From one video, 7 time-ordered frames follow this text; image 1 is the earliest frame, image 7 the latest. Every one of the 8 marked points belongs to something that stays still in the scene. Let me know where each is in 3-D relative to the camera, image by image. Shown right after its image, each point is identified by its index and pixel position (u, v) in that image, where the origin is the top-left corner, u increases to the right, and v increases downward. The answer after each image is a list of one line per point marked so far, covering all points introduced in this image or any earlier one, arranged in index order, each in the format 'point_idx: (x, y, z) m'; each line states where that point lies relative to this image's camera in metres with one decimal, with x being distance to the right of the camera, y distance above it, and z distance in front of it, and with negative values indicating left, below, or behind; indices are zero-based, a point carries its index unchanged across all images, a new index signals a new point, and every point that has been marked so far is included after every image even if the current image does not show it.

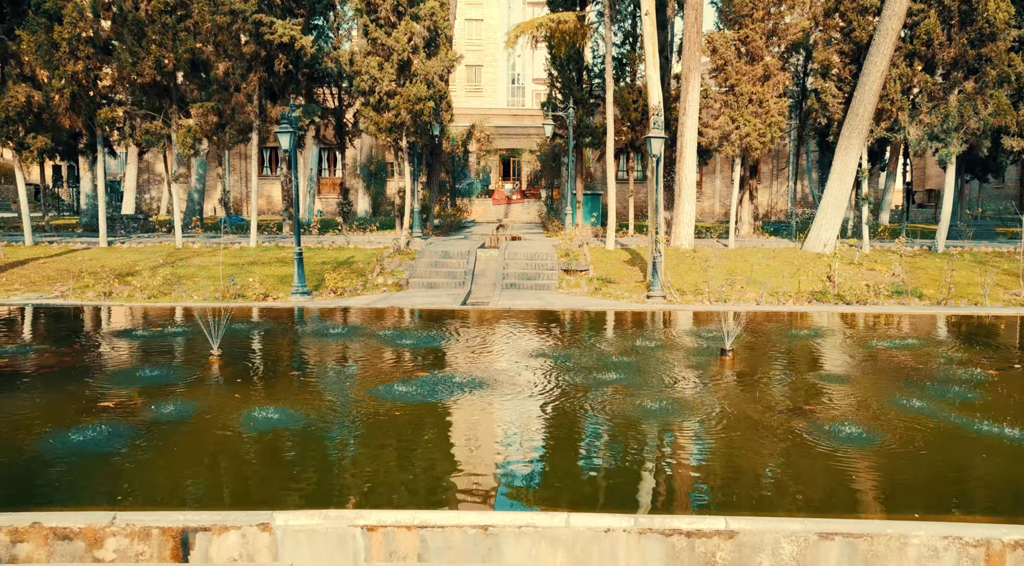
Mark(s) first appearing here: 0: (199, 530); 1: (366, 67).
0: (-1.7, -1.3, +4.3) m
1: (-3.4, +5.1, +19.1) m
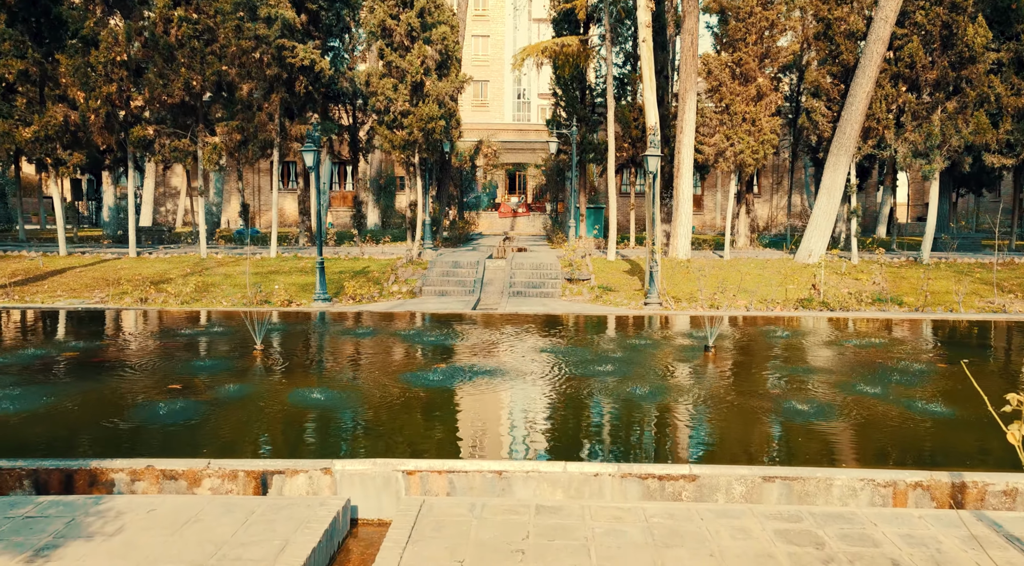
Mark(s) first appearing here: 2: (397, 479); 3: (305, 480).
0: (-1.6, -1.3, +5.5) m
1: (-3.3, +4.9, +20.4) m
2: (-0.8, -1.3, +5.5) m
3: (-1.4, -1.3, +5.5) m
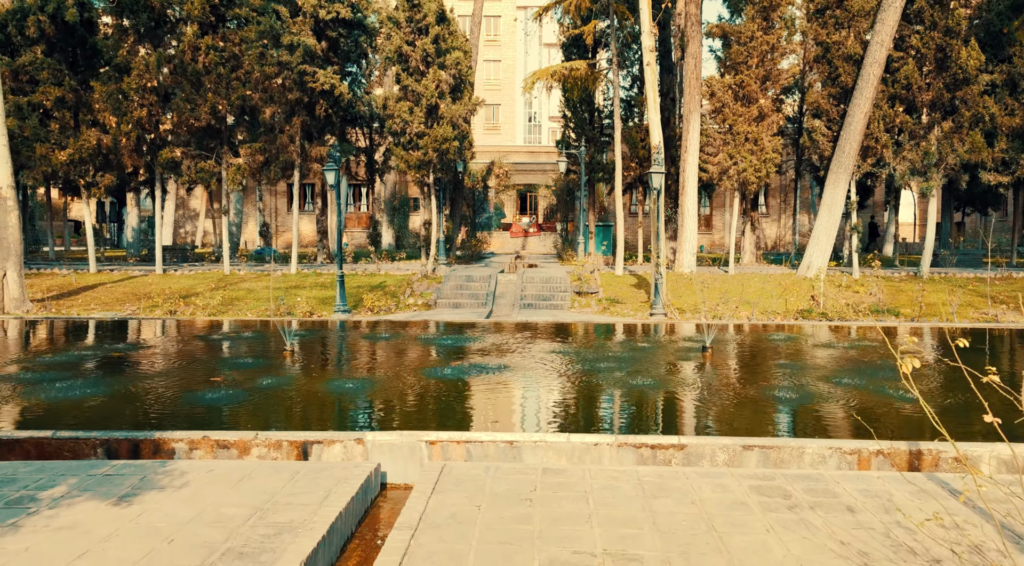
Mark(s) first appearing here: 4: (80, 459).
0: (-1.5, -1.2, +6.3) m
1: (-3.0, +4.5, +21.3) m
2: (-0.7, -1.3, +6.2) m
3: (-1.3, -1.3, +6.3) m
4: (-3.2, -1.3, +6.1) m
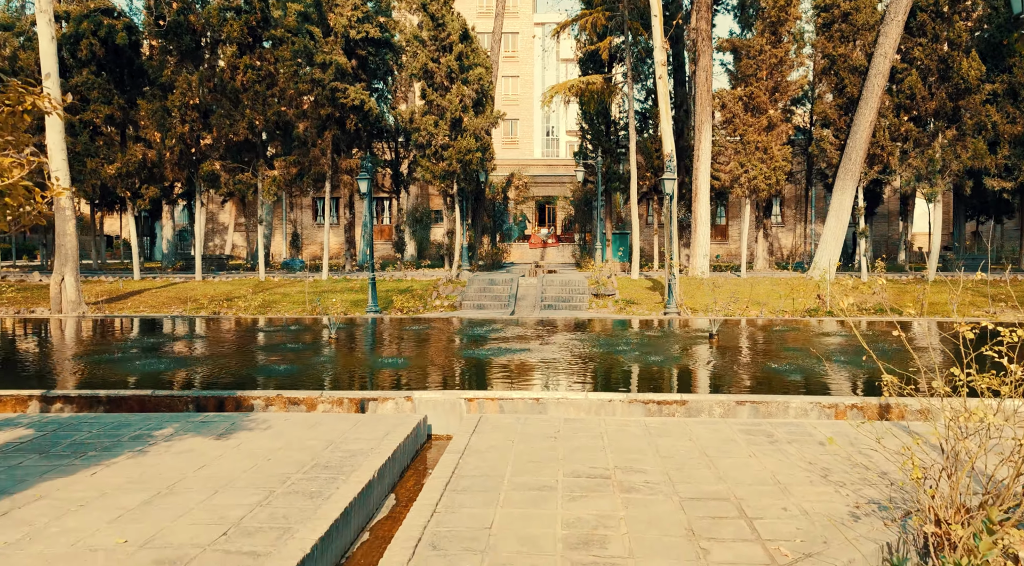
0: (-1.3, -1.1, +7.4) m
1: (-2.4, +4.4, +22.6) m
2: (-0.5, -1.1, +7.3) m
3: (-1.1, -1.1, +7.4) m
4: (-3.0, -1.1, +7.3) m
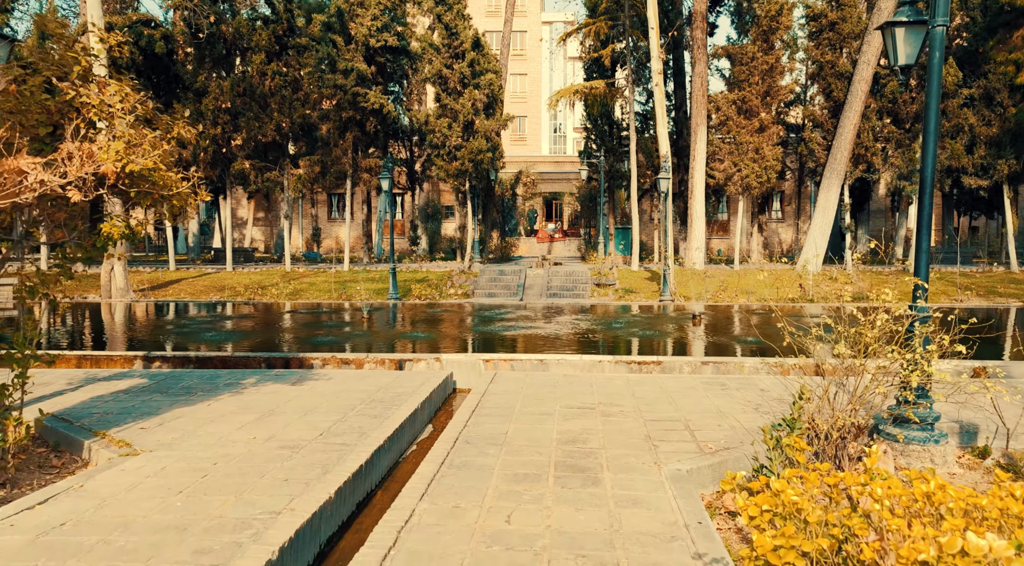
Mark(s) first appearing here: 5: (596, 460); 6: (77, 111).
0: (-1.2, -0.9, +9.2) m
1: (-2.2, +4.7, +24.3) m
2: (-0.4, -0.9, +9.1) m
3: (-1.0, -0.9, +9.1) m
4: (-2.9, -0.9, +9.1) m
5: (+0.6, -1.2, +5.3) m
6: (-2.9, +1.1, +5.4) m
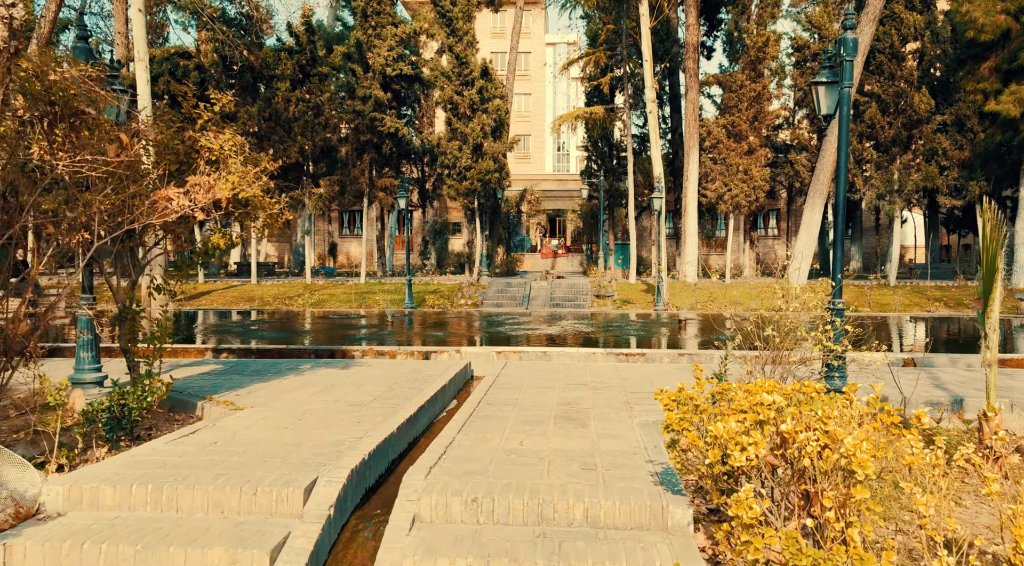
0: (-1.1, -0.9, +11.0) m
1: (-2.0, +4.3, +26.2) m
2: (-0.3, -1.0, +10.9) m
3: (-0.9, -1.0, +10.9) m
4: (-2.8, -1.0, +10.9) m
5: (+0.7, -1.1, +7.1) m
6: (-2.8, +1.2, +7.3) m
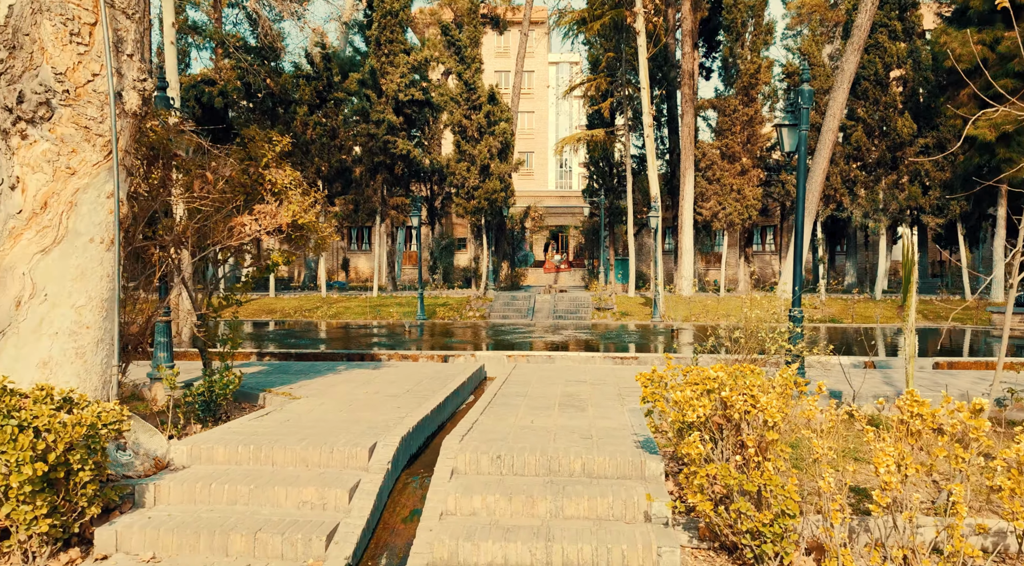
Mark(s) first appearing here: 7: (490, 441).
0: (-0.9, -1.1, +12.4) m
1: (-1.8, +3.9, +27.8) m
2: (-0.1, -1.2, +12.3) m
3: (-0.7, -1.2, +12.4) m
4: (-2.7, -1.2, +12.3) m
5: (+0.8, -1.3, +8.5) m
6: (-2.7, +1.0, +8.7) m
7: (-0.2, -1.3, +6.4) m
